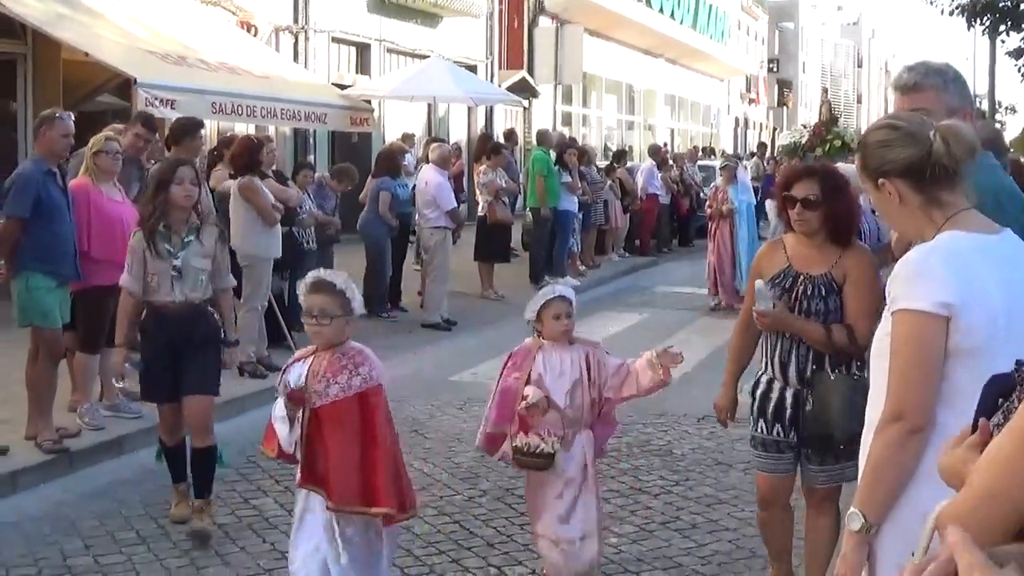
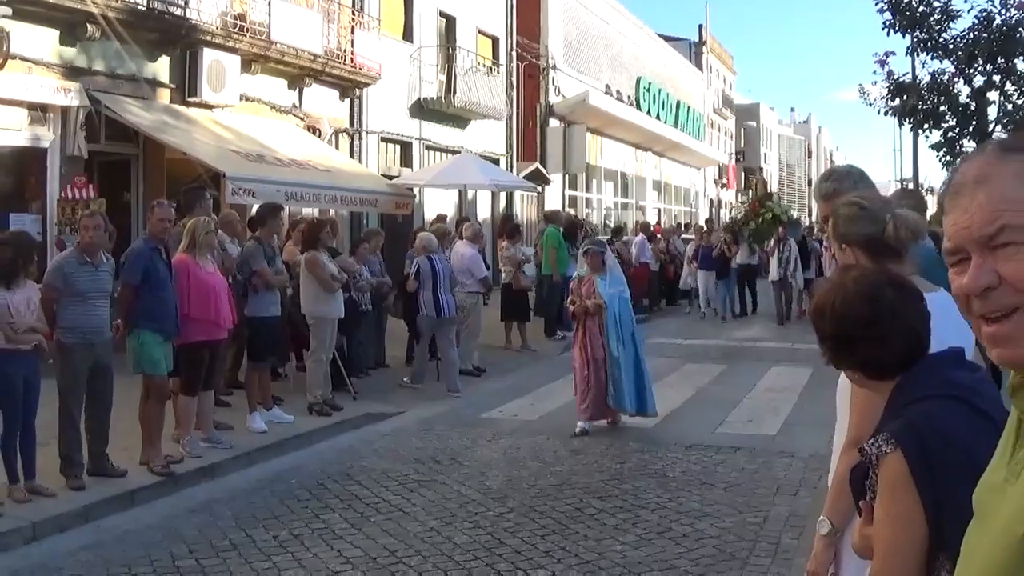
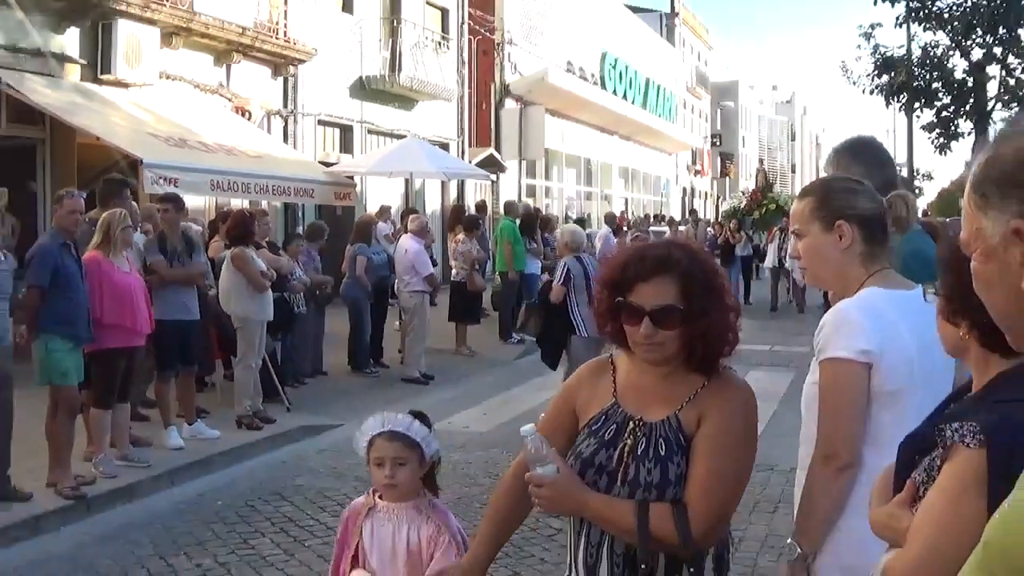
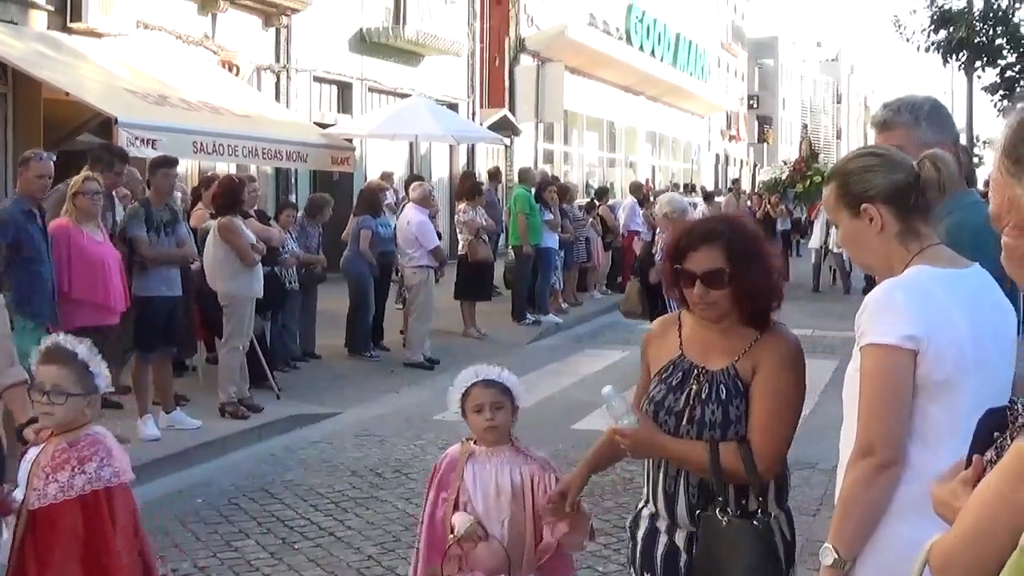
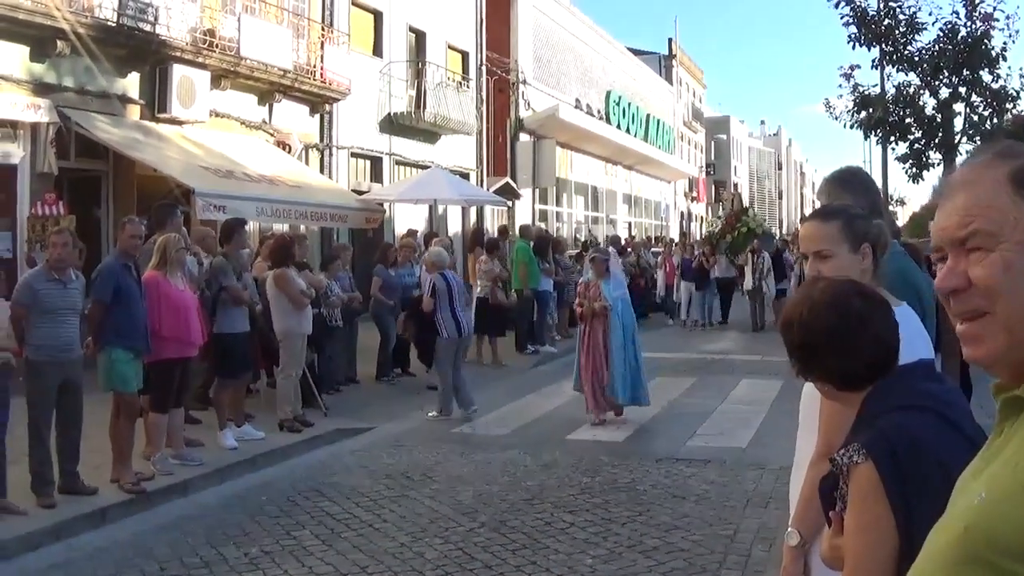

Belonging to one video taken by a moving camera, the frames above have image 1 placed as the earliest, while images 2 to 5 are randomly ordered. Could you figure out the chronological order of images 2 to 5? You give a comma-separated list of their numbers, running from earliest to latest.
4, 3, 5, 2
